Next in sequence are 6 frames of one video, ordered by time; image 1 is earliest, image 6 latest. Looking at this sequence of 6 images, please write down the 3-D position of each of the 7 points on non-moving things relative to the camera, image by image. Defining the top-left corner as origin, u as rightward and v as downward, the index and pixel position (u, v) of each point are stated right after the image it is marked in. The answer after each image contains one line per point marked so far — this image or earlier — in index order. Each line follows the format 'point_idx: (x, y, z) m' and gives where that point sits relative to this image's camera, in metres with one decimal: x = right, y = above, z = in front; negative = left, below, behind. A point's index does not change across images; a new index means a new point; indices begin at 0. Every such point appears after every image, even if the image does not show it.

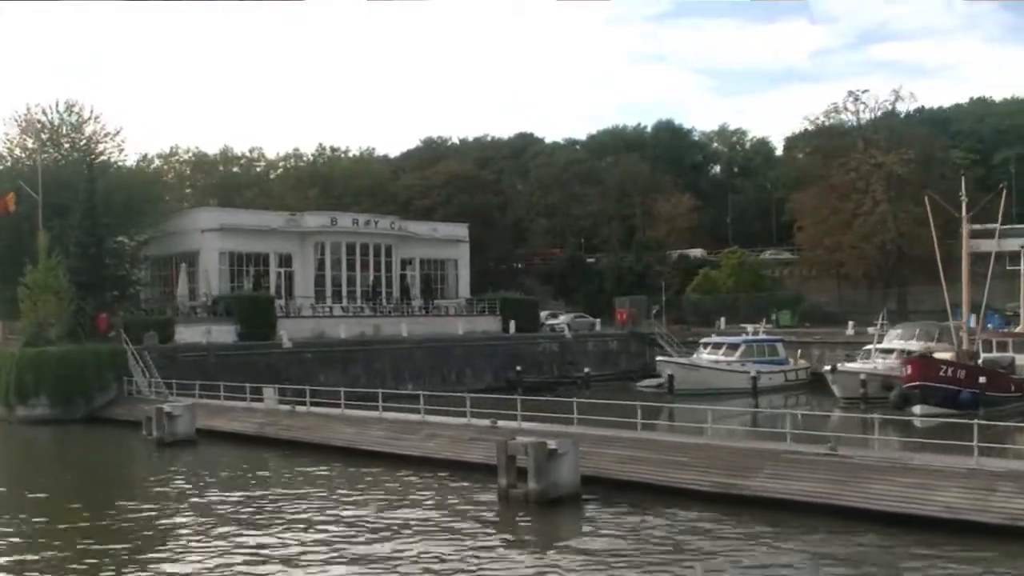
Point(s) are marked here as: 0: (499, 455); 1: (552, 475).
0: (-0.1, -3.1, +18.0) m
1: (+0.9, -3.4, +17.8) m
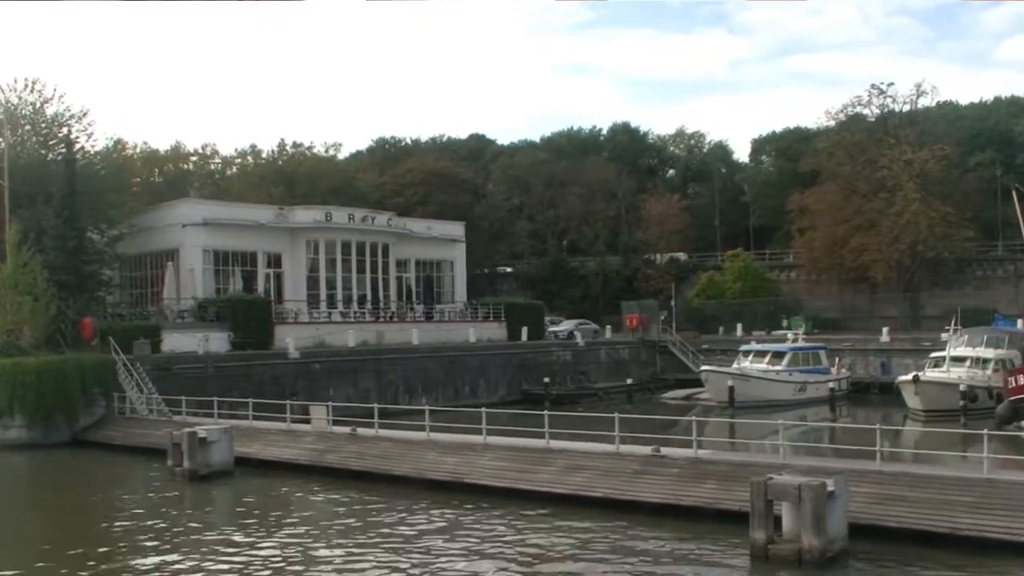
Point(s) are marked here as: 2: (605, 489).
0: (+3.4, -2.9, +13.6) m
1: (+4.4, -3.3, +13.4) m
2: (+1.8, -3.7, +17.9) m
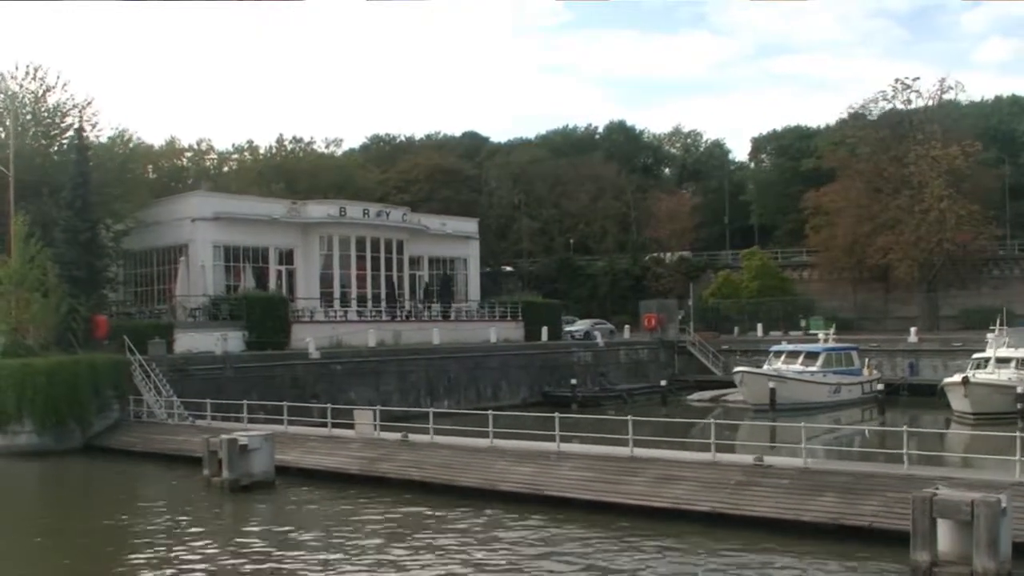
0: (+5.0, -2.8, +12.0) m
1: (+6.0, -3.1, +11.9) m
2: (+3.3, -3.6, +16.4) m
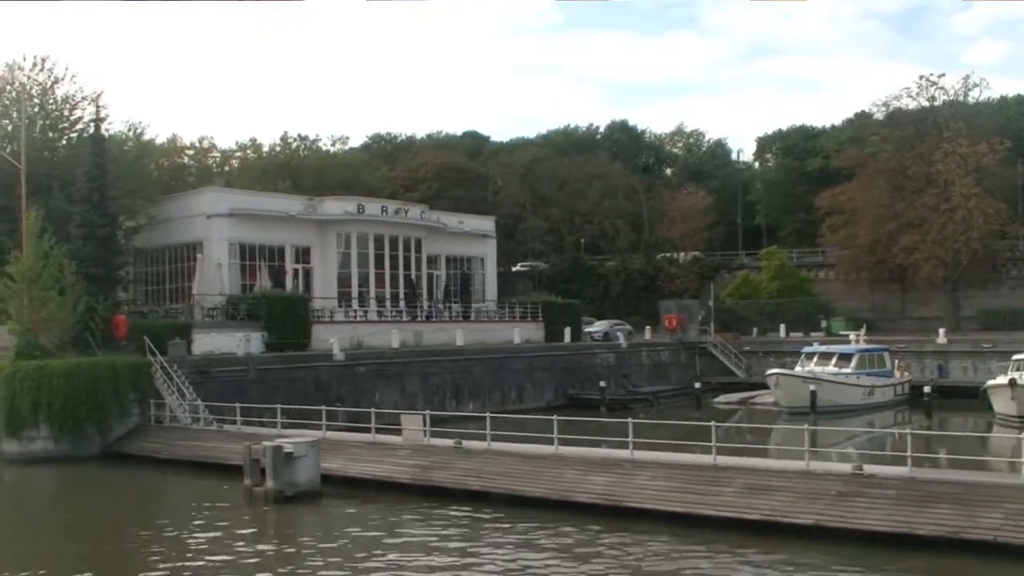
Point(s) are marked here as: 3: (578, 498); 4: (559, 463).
0: (+6.3, -2.7, +10.9) m
1: (+7.3, -3.1, +10.7) m
2: (+4.6, -3.5, +15.2) m
3: (+1.2, -3.7, +17.4) m
4: (+0.9, -3.3, +18.3) m
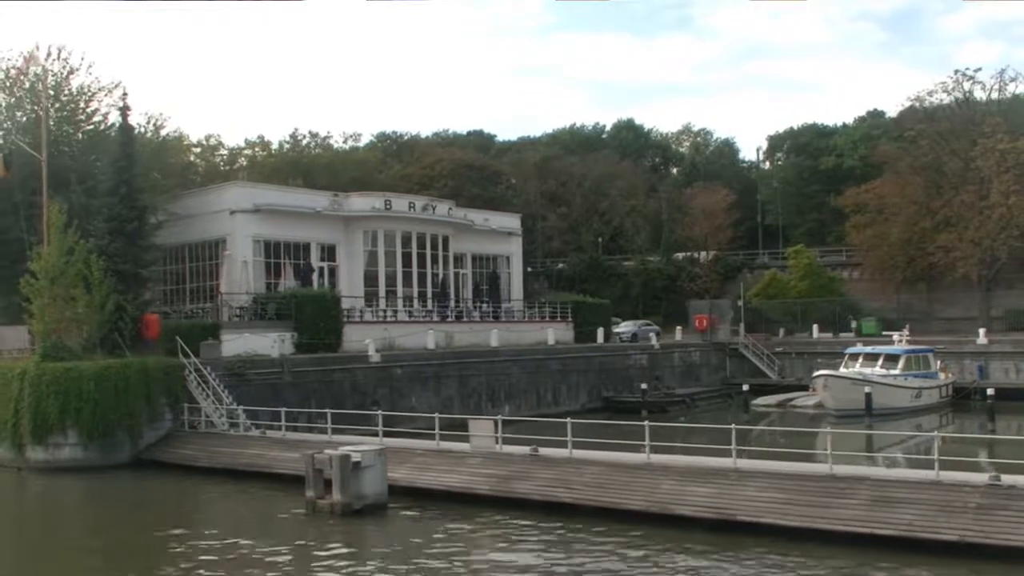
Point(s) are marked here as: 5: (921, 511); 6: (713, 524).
0: (+7.9, -2.6, +9.5) m
1: (+8.9, -3.0, +9.3) m
2: (+6.2, -3.4, +13.8) m
3: (+2.8, -3.6, +16.0) m
4: (+2.4, -3.2, +16.9) m
5: (+5.9, -3.2, +14.2) m
6: (+3.2, -3.8, +15.7) m
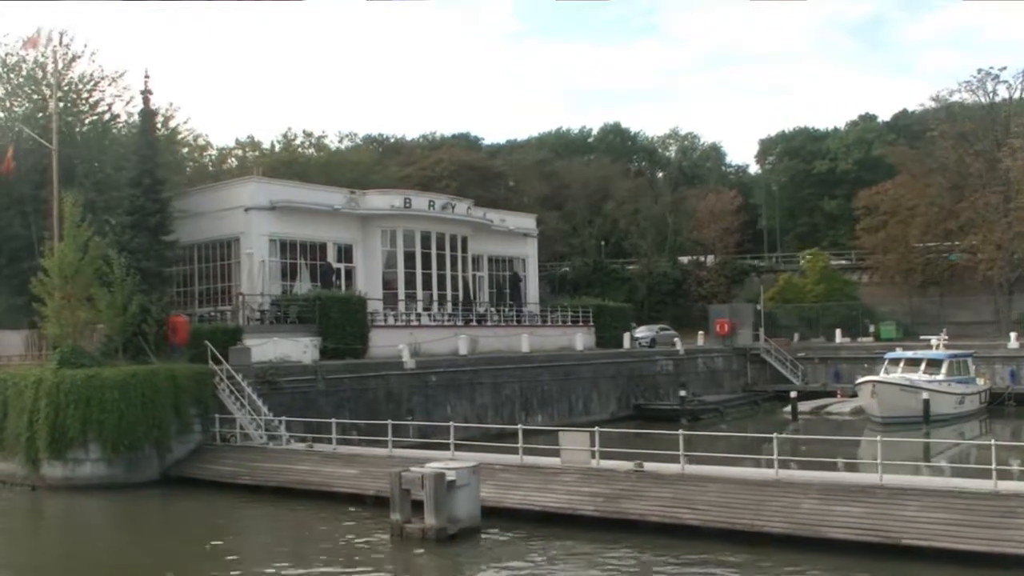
0: (+10.1, -2.5, +7.9) m
1: (+11.1, -2.9, +7.8) m
2: (+8.2, -3.3, +12.1) m
3: (+4.6, -3.6, +14.2) m
4: (+4.3, -3.1, +15.1) m
5: (+7.9, -3.2, +12.6) m
6: (+5.1, -3.7, +14.0) m
